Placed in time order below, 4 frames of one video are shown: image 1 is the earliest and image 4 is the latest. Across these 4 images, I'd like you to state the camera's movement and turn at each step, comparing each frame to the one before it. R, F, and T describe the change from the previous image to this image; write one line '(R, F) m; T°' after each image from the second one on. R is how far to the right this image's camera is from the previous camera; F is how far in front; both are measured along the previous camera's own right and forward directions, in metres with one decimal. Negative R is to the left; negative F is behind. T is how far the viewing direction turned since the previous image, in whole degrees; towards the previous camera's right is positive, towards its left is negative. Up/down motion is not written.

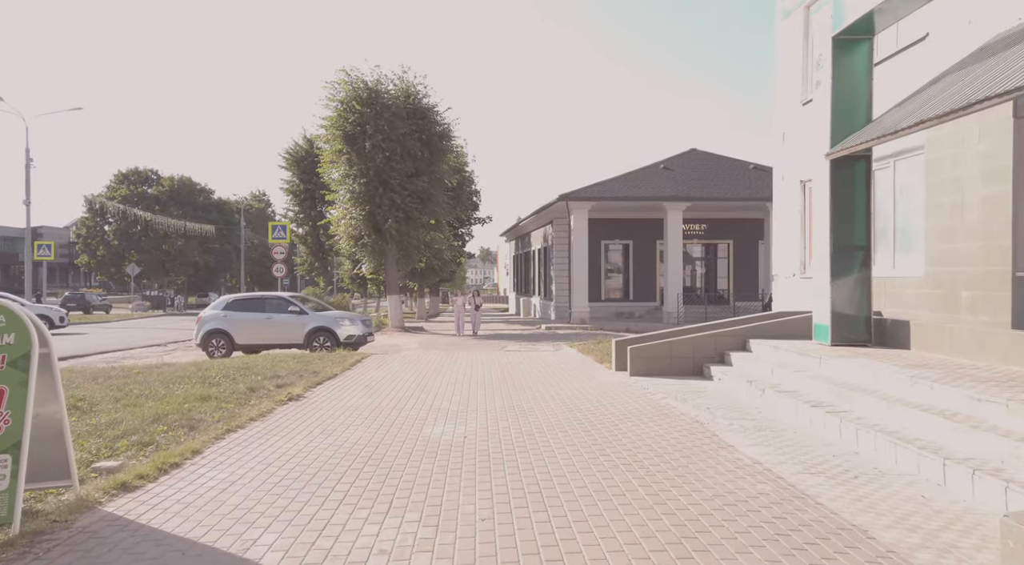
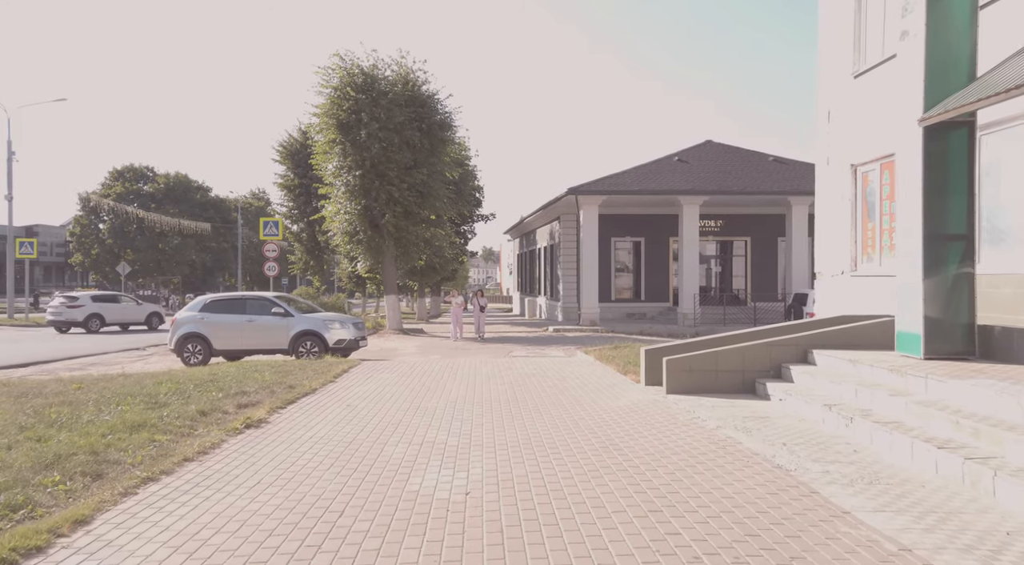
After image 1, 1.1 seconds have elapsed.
(-0.1, +1.9) m; 0°
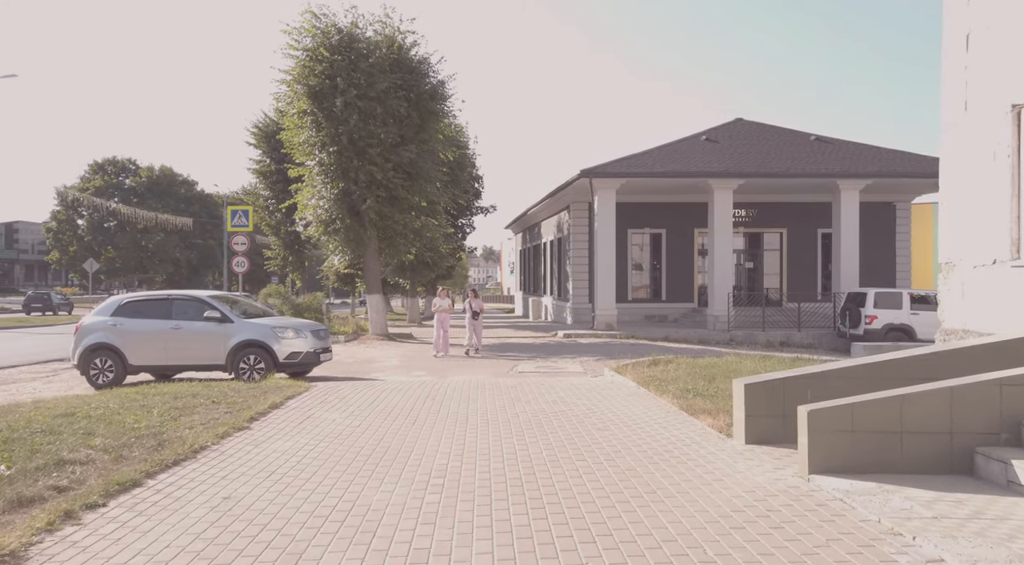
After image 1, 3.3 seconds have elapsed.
(-0.1, +4.1) m; 0°
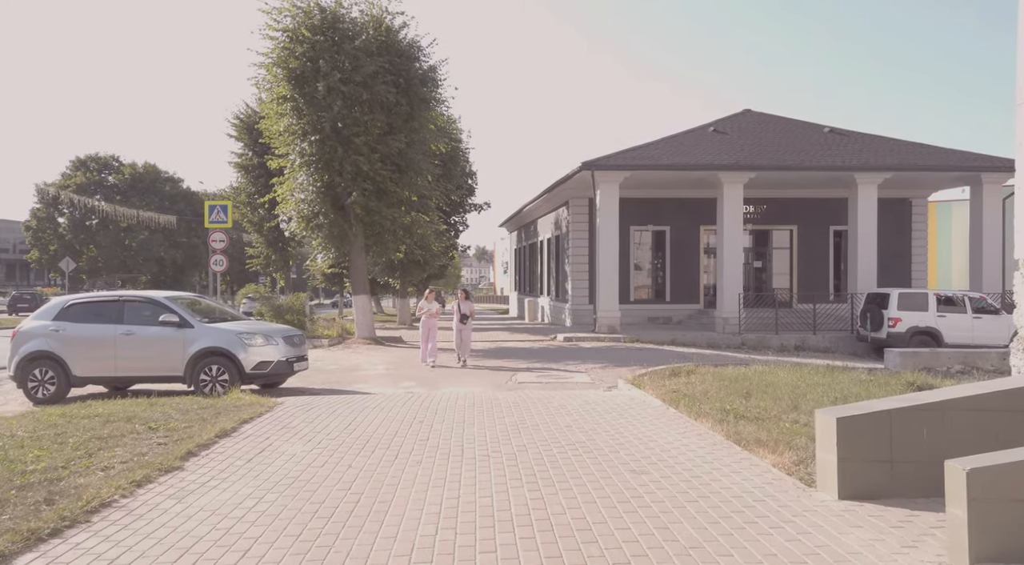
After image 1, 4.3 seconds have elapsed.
(-0.1, +1.7) m; +1°
